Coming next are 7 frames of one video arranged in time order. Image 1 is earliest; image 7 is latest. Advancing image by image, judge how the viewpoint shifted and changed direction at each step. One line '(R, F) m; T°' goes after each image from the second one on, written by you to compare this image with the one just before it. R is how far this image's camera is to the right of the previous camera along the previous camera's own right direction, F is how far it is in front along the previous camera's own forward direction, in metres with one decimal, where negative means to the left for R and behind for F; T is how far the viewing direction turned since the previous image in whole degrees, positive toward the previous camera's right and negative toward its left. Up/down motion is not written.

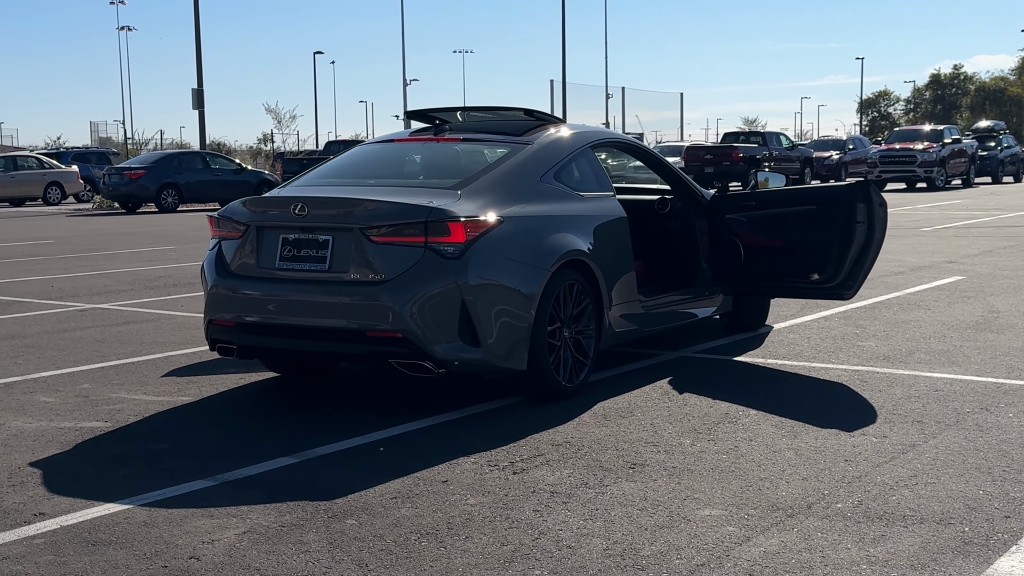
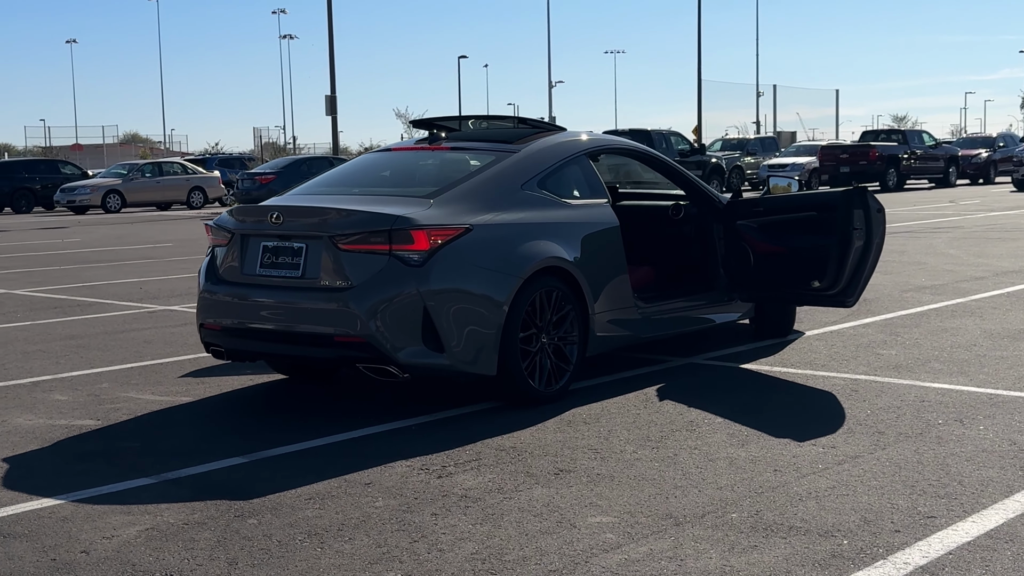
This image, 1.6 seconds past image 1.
(+0.8, 0.0) m; -7°
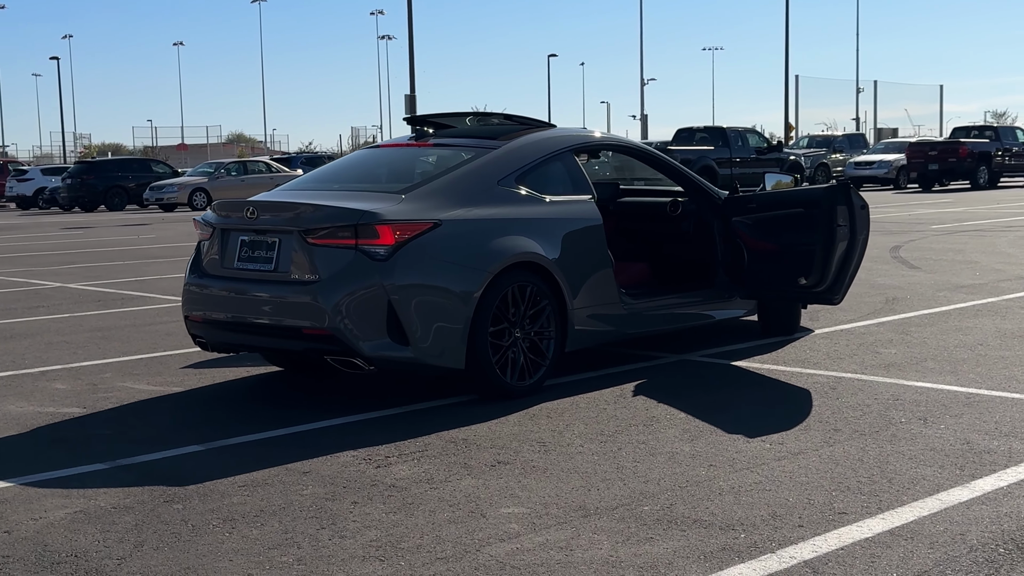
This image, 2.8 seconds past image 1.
(+0.6, 0.0) m; -4°
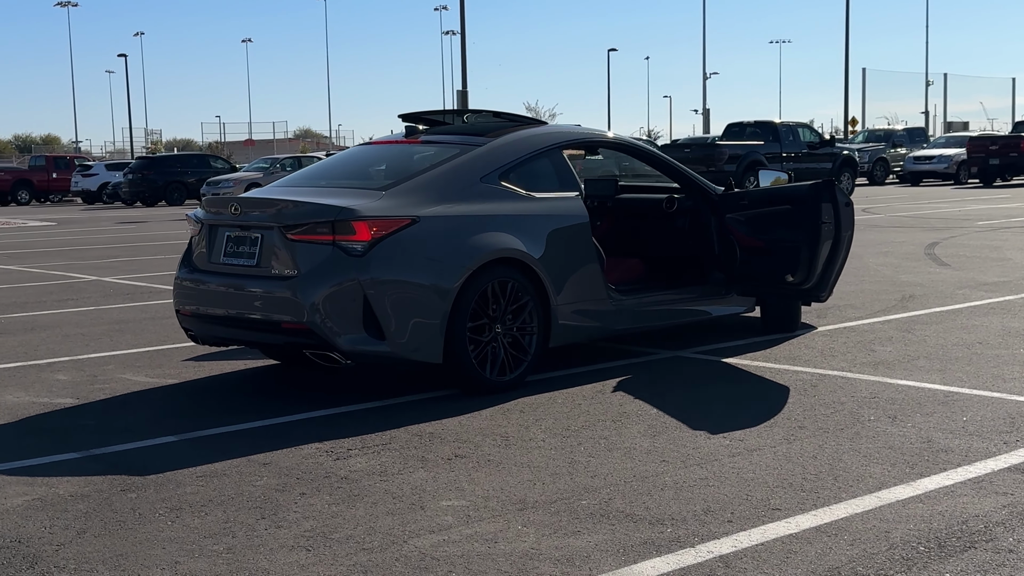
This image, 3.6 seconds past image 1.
(+0.4, -0.1) m; -3°
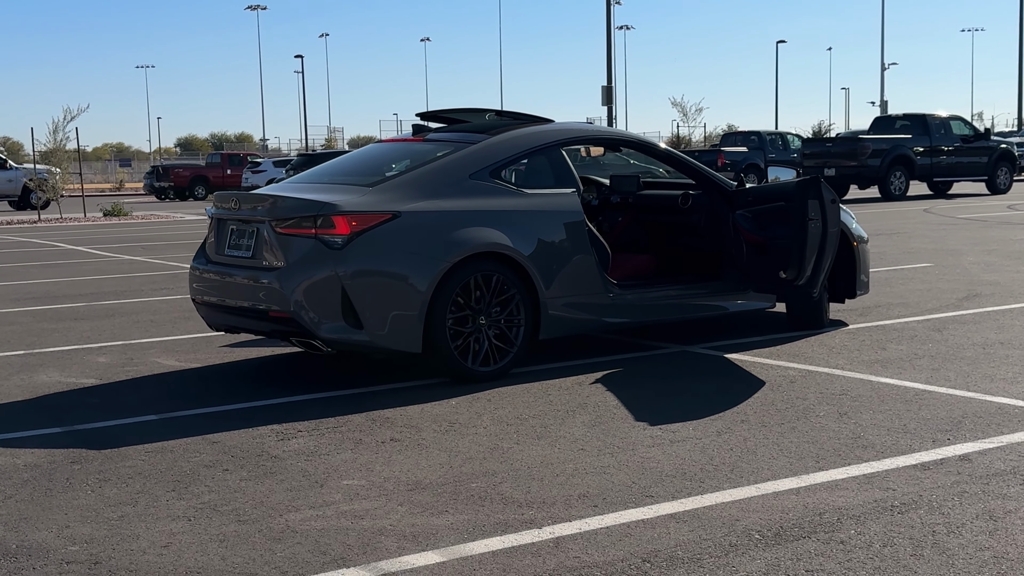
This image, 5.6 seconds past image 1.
(+1.0, -0.1) m; -8°
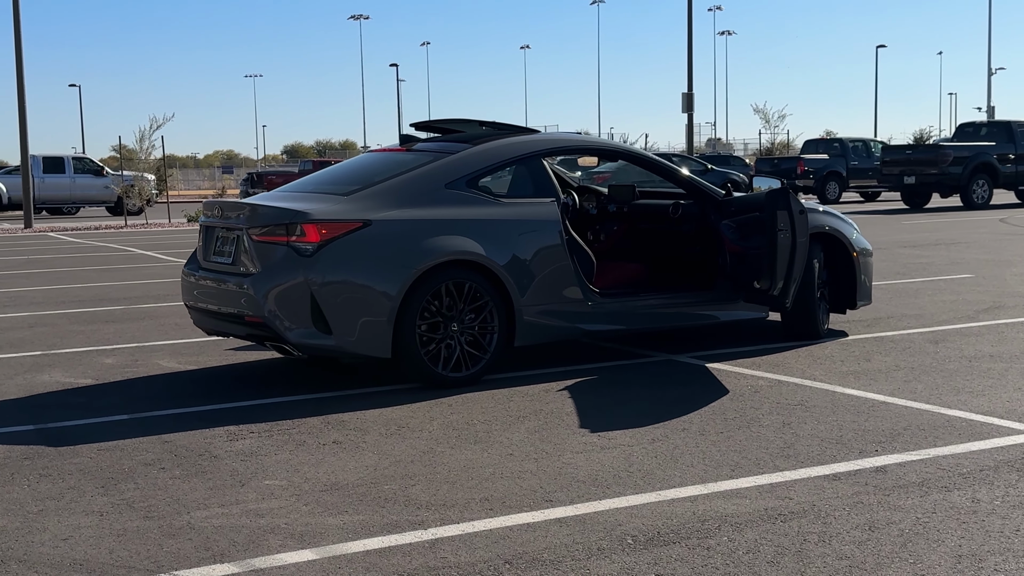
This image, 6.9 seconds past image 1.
(+0.7, -0.1) m; -4°
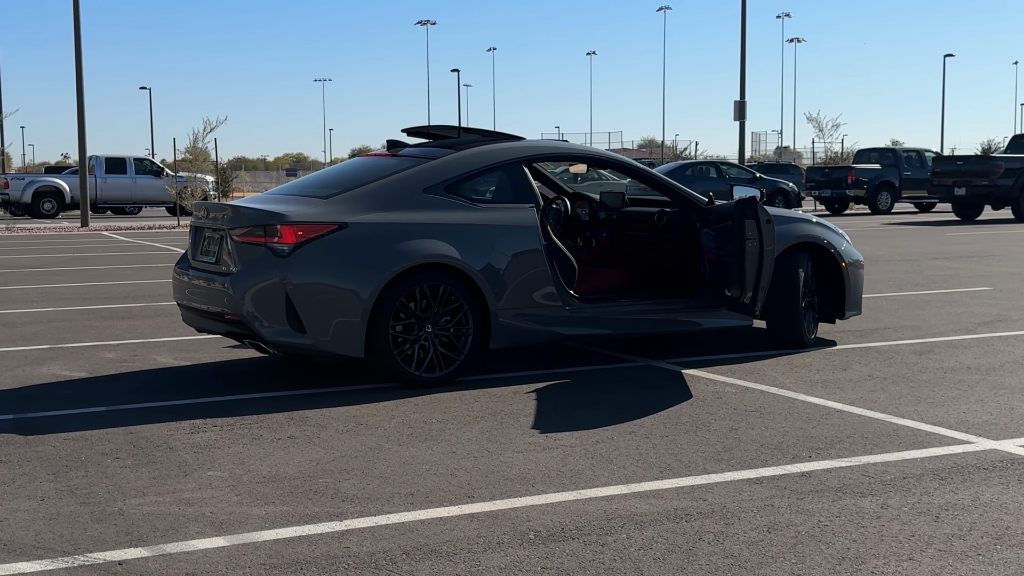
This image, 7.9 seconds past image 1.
(+0.5, -0.1) m; -3°
